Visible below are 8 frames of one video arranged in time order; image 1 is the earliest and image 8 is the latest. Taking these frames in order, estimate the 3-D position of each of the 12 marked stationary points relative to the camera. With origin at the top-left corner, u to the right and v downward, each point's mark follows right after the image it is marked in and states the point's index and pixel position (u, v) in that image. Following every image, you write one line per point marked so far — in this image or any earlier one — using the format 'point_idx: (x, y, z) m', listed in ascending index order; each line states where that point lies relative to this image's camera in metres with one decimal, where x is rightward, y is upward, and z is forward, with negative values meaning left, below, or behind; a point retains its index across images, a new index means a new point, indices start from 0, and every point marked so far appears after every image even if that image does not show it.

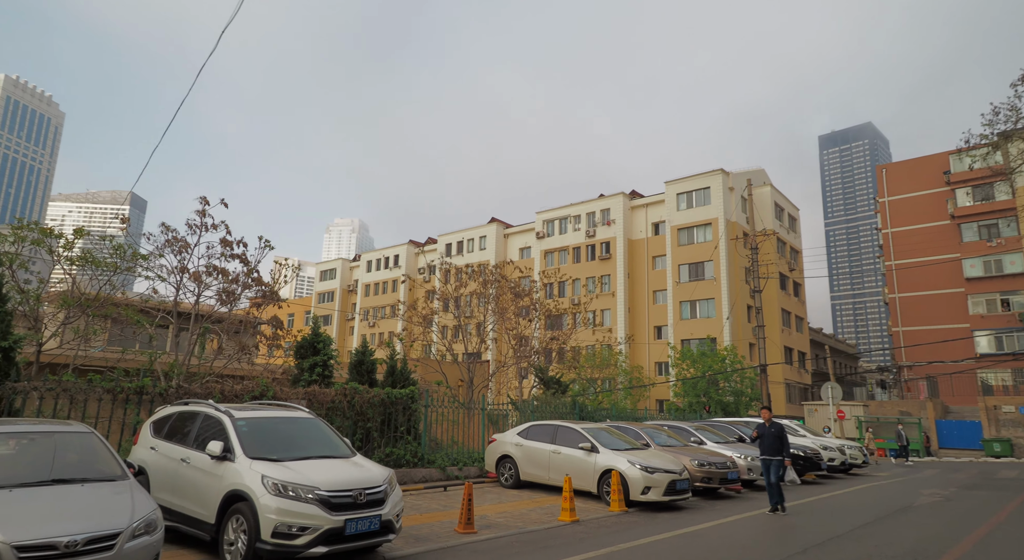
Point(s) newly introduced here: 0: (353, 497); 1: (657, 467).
0: (-1.5, -2.1, +6.3) m
1: (+2.4, -3.0, +10.3) m
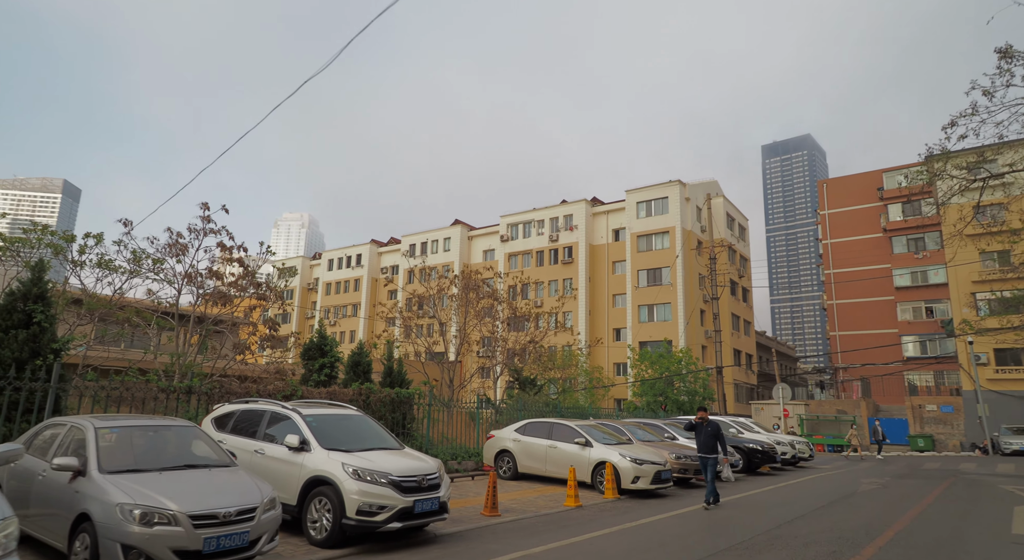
0: (-1.1, -2.4, +7.5) m
1: (+2.5, -3.3, +11.7) m
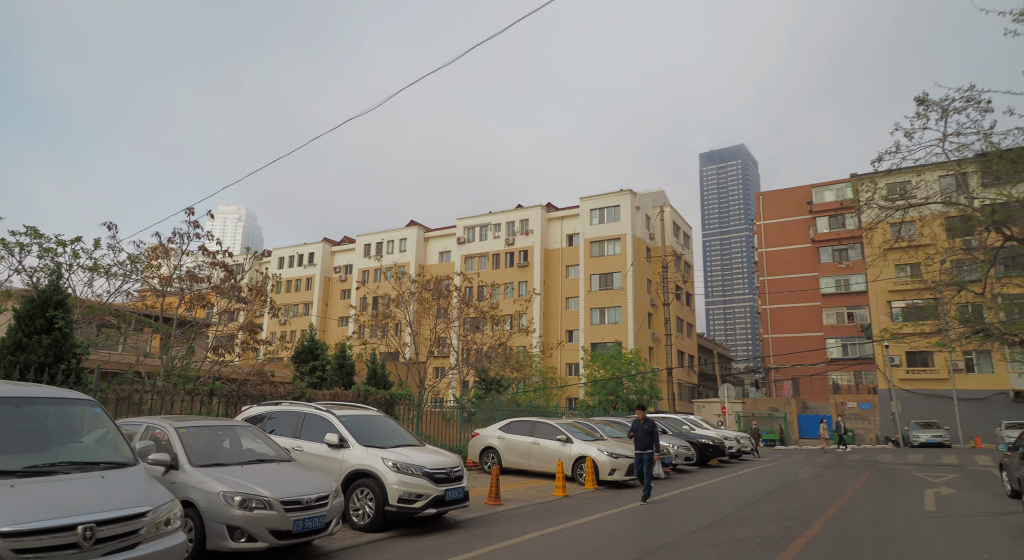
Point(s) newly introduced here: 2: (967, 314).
0: (-0.9, -2.6, +8.6) m
1: (+2.2, -3.6, +13.1) m
2: (+13.9, -1.0, +19.5) m
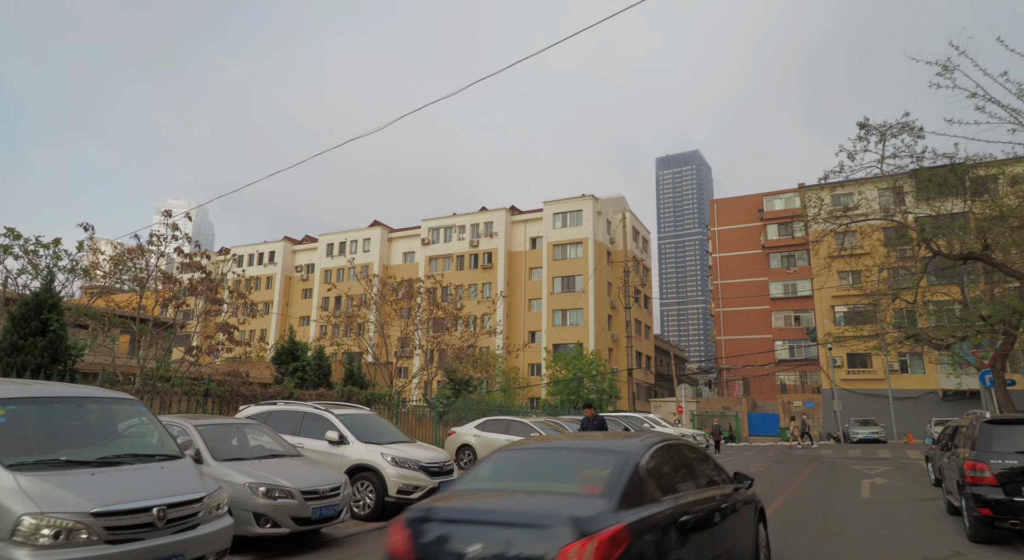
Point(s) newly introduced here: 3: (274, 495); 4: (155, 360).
0: (-1.1, -2.7, +9.4) m
1: (+1.7, -3.7, +14.1) m
2: (+13.0, -1.3, +21.2) m
3: (-2.5, -2.3, +6.8) m
4: (-9.3, -2.1, +16.6) m
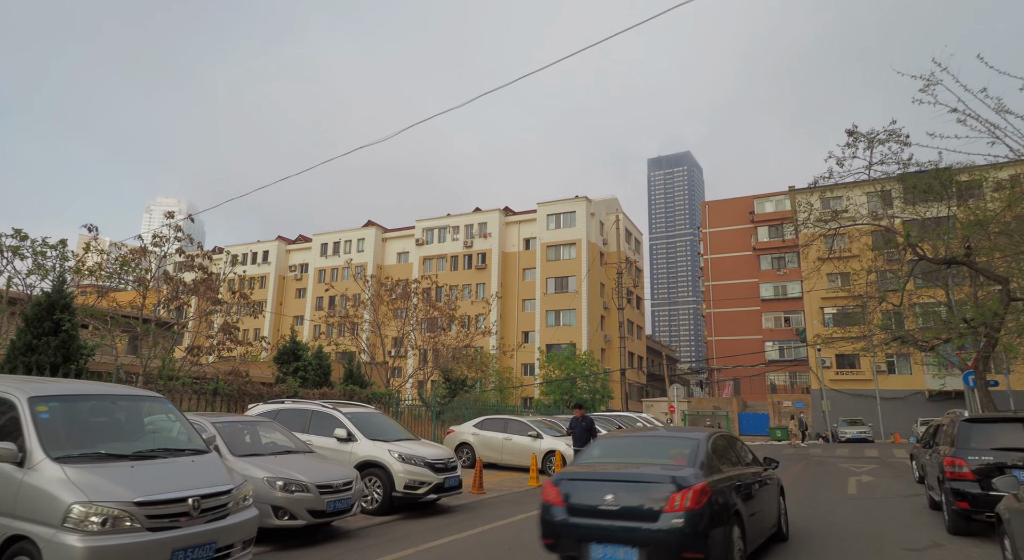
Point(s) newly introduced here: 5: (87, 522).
0: (-1.0, -2.8, +9.7) m
1: (+1.7, -3.8, +14.5) m
2: (+12.9, -1.4, +21.7) m
3: (-2.5, -2.3, +7.2) m
4: (-9.4, -2.1, +16.8) m
5: (-3.0, -1.7, +4.6) m
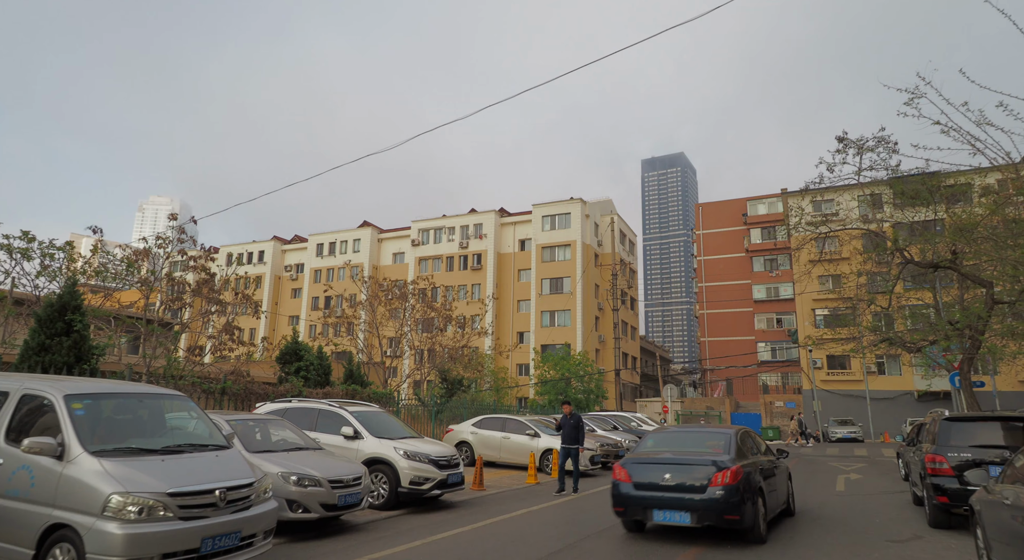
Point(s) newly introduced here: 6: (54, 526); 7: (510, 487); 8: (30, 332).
0: (-1.0, -2.8, +10.1) m
1: (+1.6, -3.8, +14.9) m
2: (+12.8, -1.5, +22.2) m
3: (-2.4, -2.4, +7.5) m
4: (-9.4, -2.1, +17.1) m
5: (-3.0, -1.8, +4.9) m
6: (-3.6, -1.9, +5.1) m
7: (-0.1, -4.2, +13.0) m
8: (-8.5, -0.9, +11.3) m
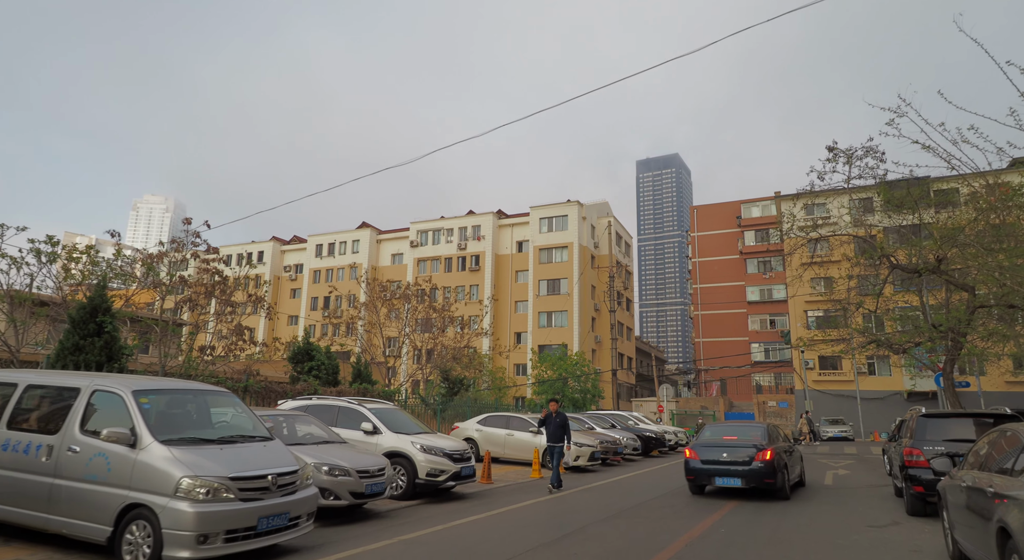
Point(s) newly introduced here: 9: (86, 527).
0: (-0.9, -2.9, +10.8) m
1: (+1.7, -3.9, +15.6) m
2: (+12.8, -1.6, +23.0) m
3: (-2.3, -2.5, +8.2) m
4: (-9.4, -2.2, +17.7) m
5: (-2.8, -1.9, +5.6) m
6: (-3.4, -2.0, +5.7) m
7: (+0.1, -4.3, +13.7) m
8: (-8.4, -1.0, +11.9) m
9: (-3.9, -2.3, +5.8) m
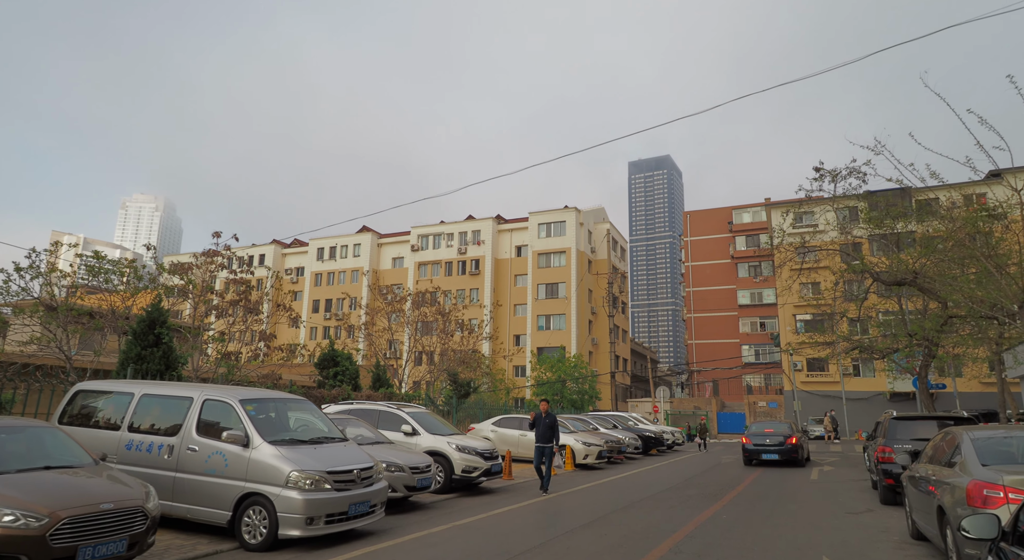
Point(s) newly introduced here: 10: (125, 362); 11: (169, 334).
0: (-0.4, -3.3, +12.1) m
1: (+2.1, -4.3, +17.0) m
2: (+13.1, -2.0, +24.6) m
3: (-1.8, -2.8, +9.5) m
4: (-9.0, -2.5, +18.9) m
5: (-2.3, -2.2, +6.9) m
6: (-2.9, -2.4, +7.0) m
7: (+0.5, -4.6, +15.0) m
8: (-8.0, -1.3, +13.1) m
9: (-3.4, -2.6, +7.2) m
10: (-7.9, -1.7, +12.9) m
11: (-7.2, -1.2, +13.4) m
